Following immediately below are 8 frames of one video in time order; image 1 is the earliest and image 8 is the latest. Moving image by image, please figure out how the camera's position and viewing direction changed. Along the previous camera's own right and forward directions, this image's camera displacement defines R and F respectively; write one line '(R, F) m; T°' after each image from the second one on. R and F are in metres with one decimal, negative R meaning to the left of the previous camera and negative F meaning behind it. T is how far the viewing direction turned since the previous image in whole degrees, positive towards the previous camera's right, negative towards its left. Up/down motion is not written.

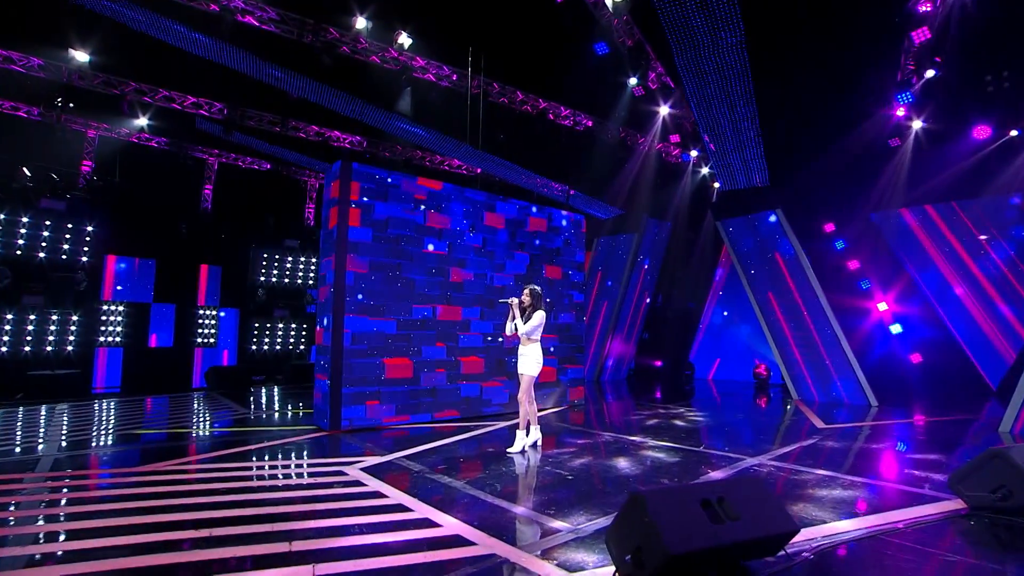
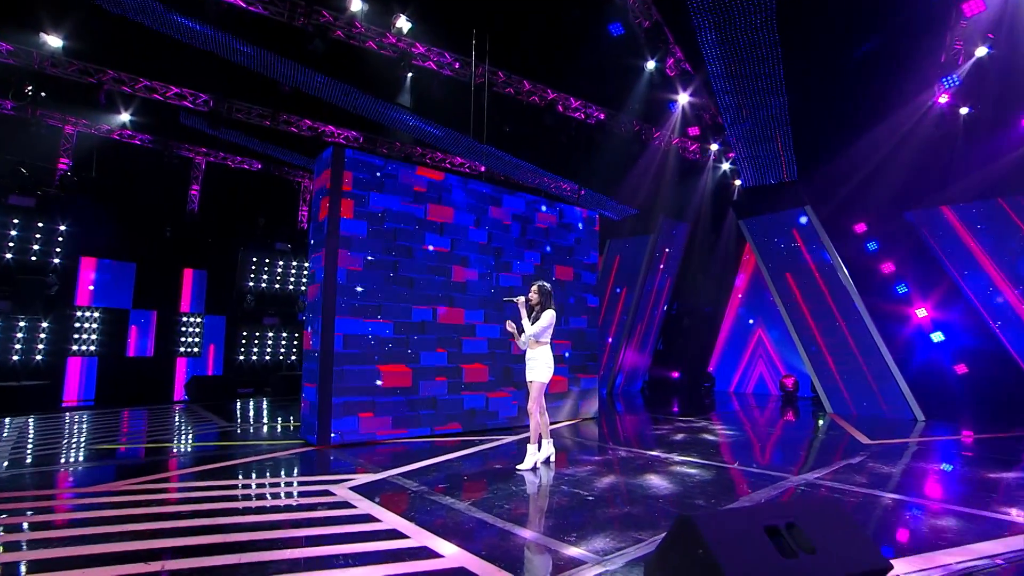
(-0.1, +0.6) m; 0°
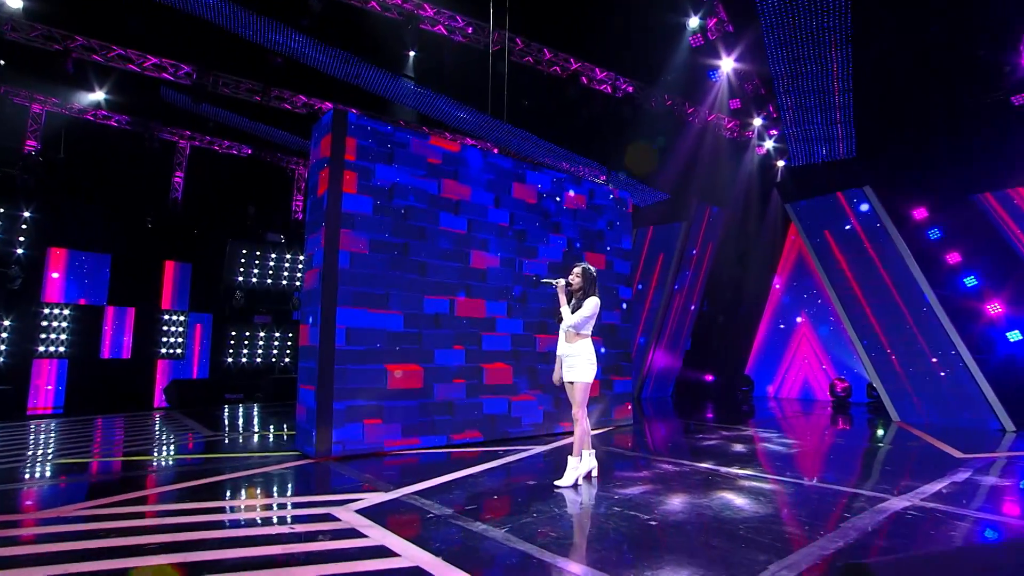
(-0.2, +0.7) m; +1°
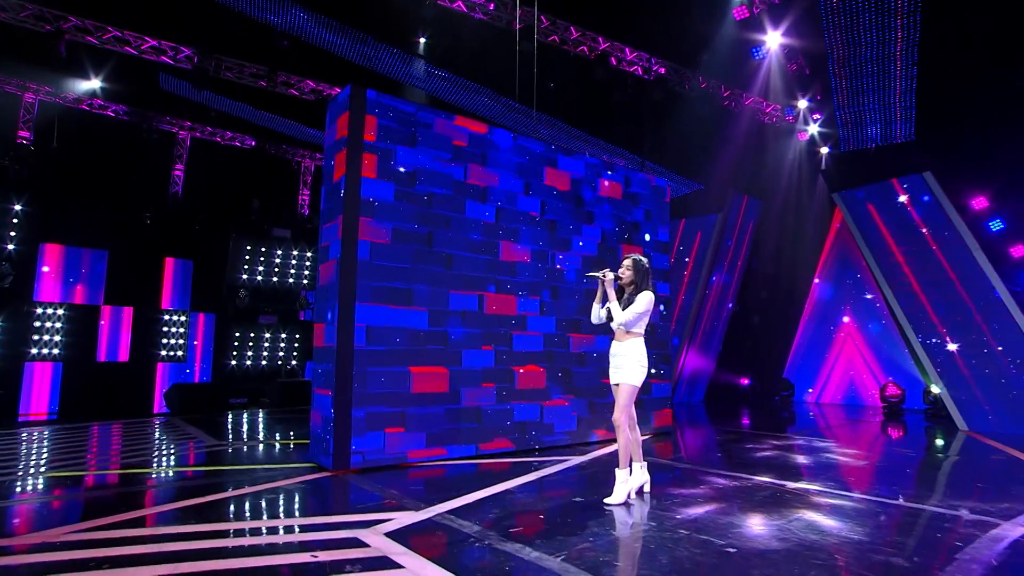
(-0.2, +0.4) m; 0°
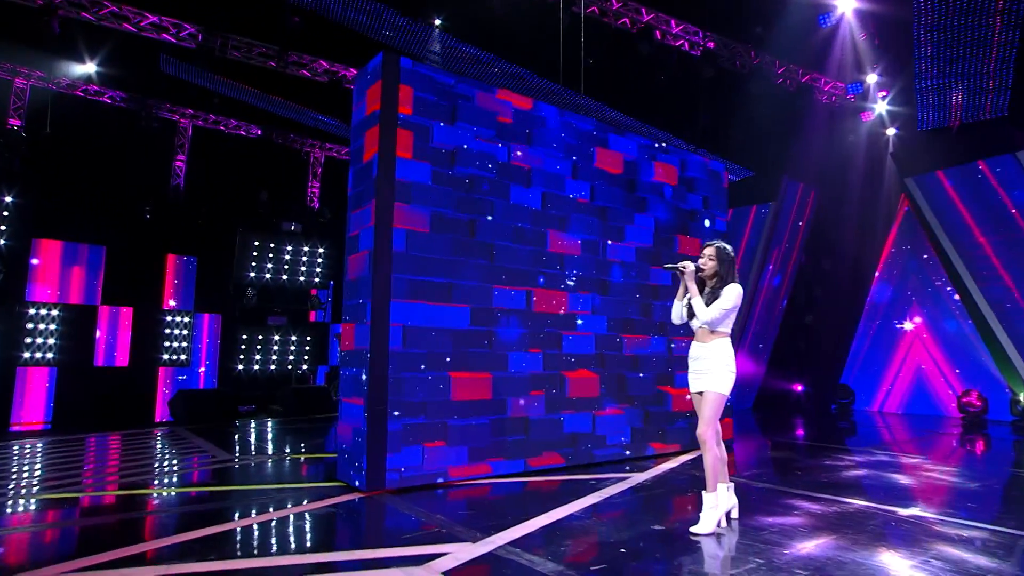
(-0.3, +0.5) m; 0°
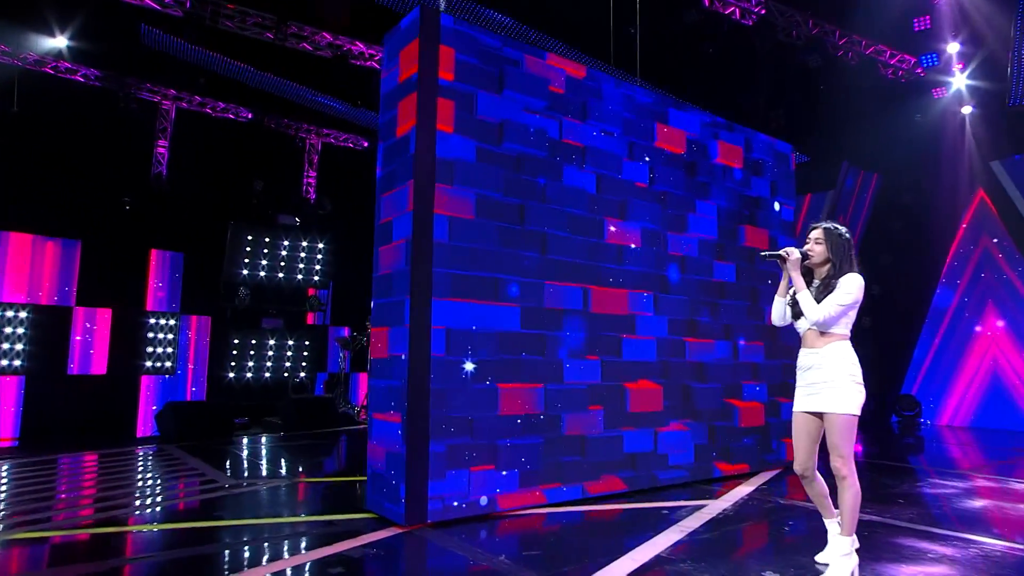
(-0.3, +0.6) m; +2°
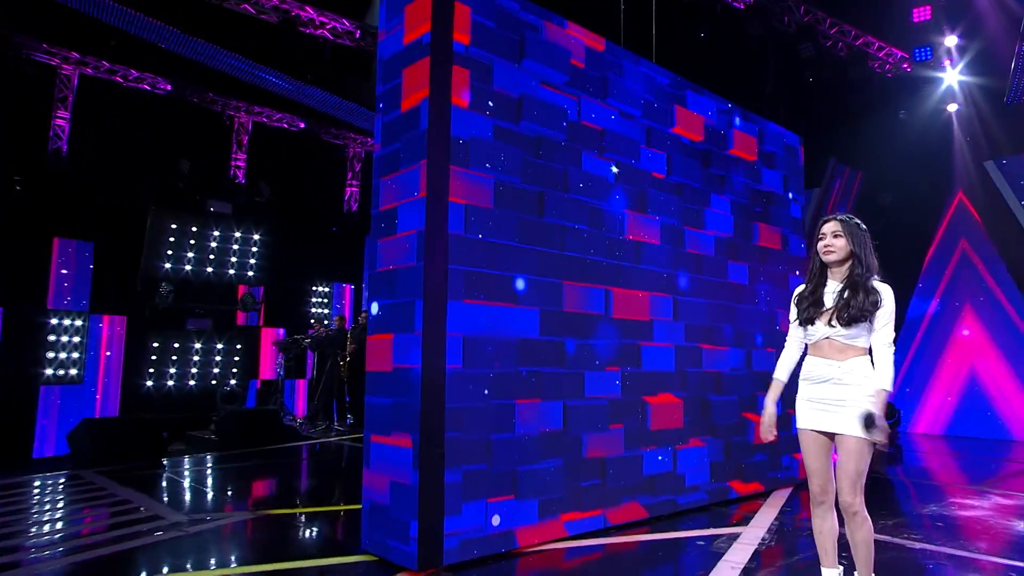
(-0.4, +0.5) m; +8°
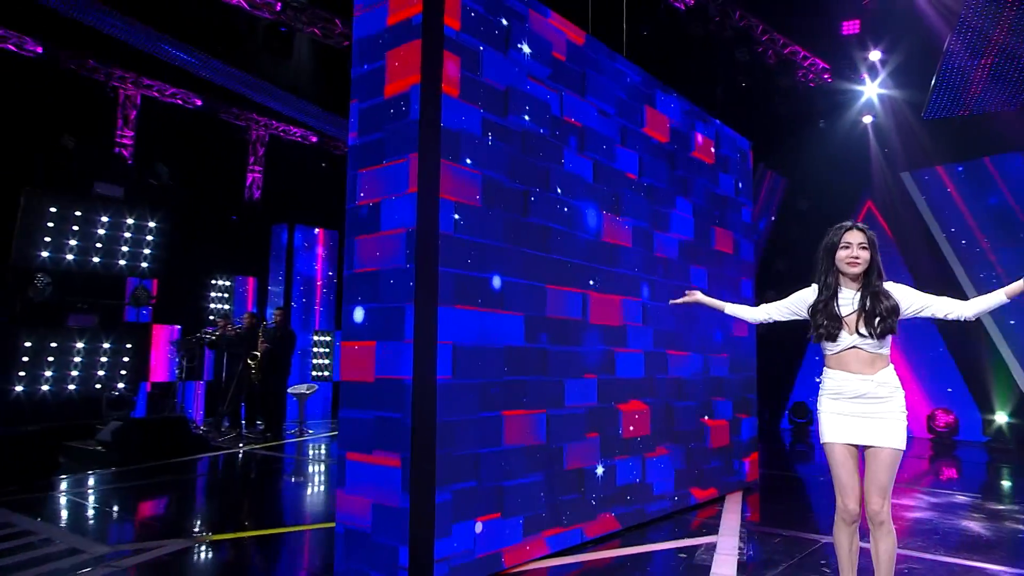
(-0.4, +0.2) m; +10°
